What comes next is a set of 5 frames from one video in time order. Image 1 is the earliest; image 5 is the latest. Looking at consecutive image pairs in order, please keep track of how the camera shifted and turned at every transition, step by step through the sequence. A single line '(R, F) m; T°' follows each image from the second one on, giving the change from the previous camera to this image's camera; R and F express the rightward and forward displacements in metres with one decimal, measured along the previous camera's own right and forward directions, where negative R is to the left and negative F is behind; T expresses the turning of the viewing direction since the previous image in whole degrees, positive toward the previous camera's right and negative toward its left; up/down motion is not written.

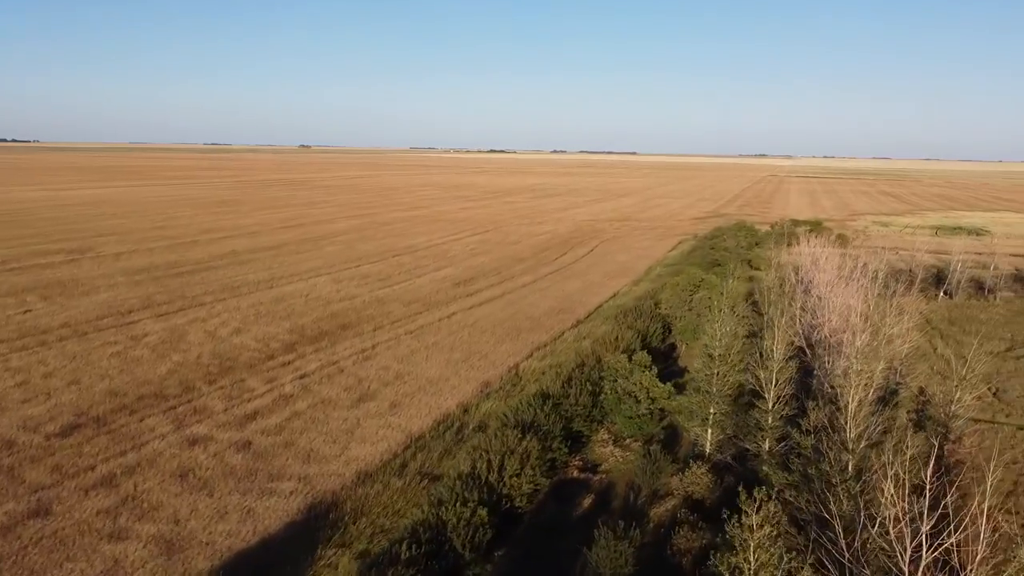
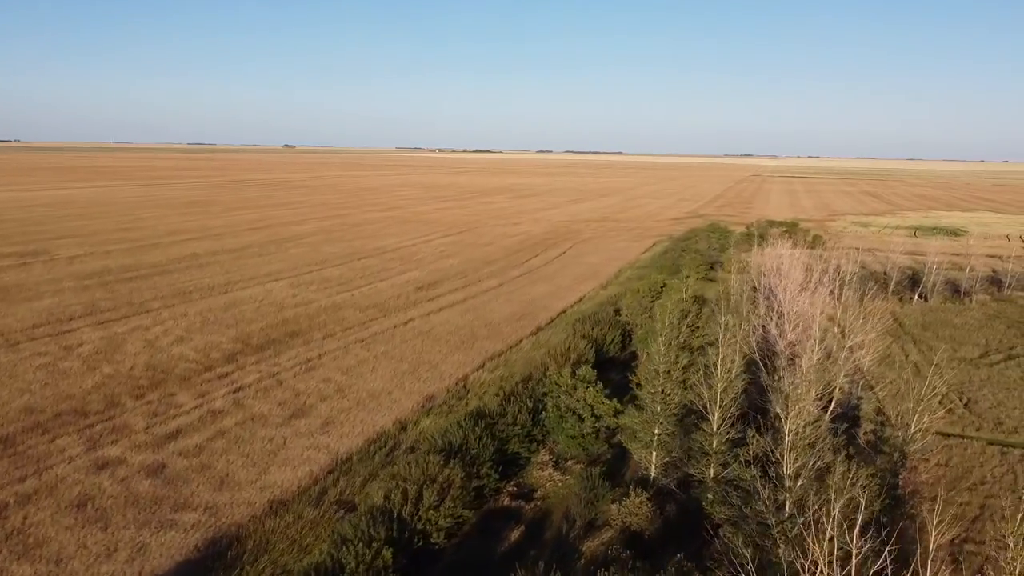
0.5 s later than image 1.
(+1.0, +1.1) m; +1°
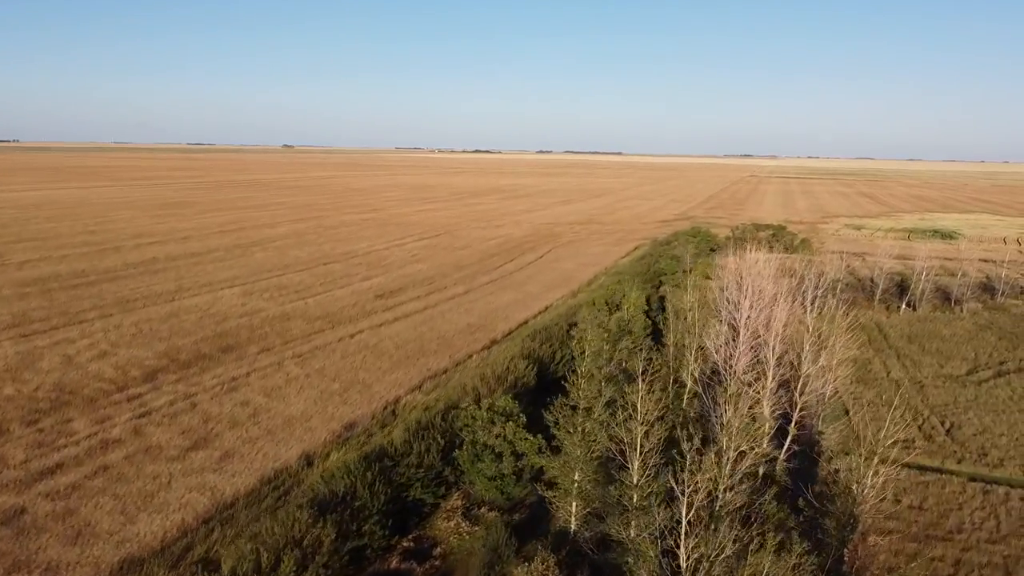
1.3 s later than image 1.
(+1.5, +1.9) m; 0°
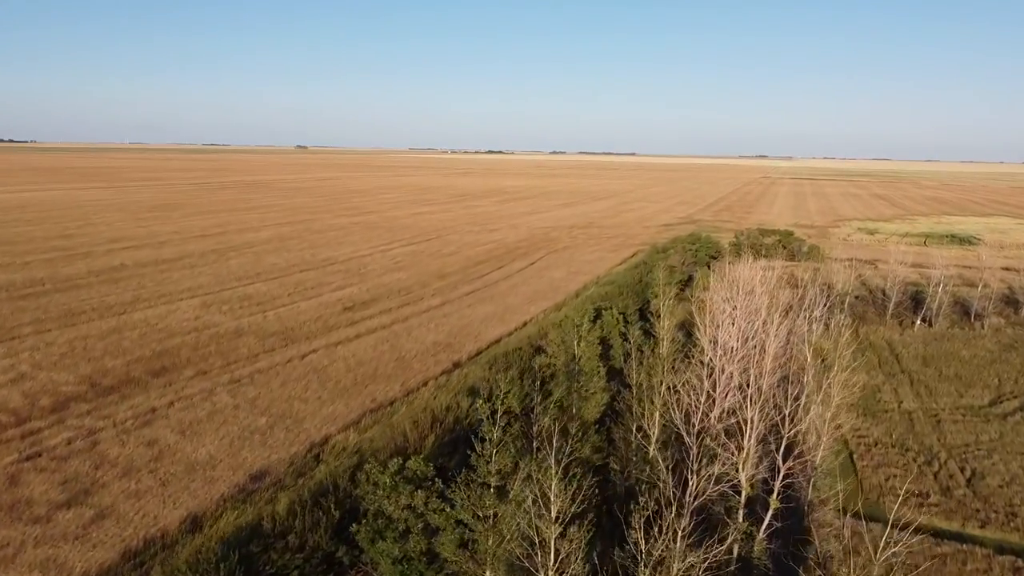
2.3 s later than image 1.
(+1.3, +2.6) m; -1°
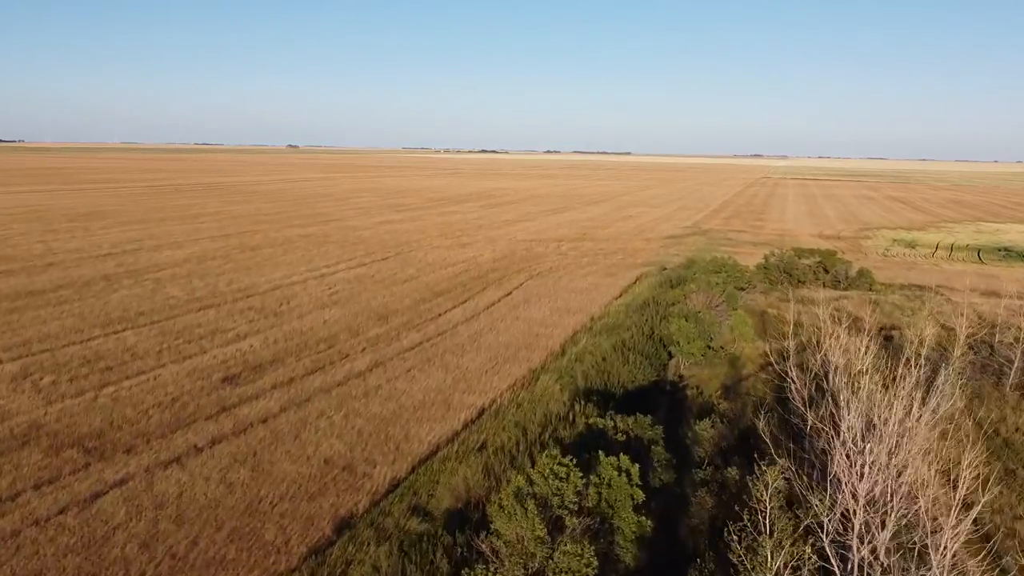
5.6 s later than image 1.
(+1.0, +9.6) m; 0°
